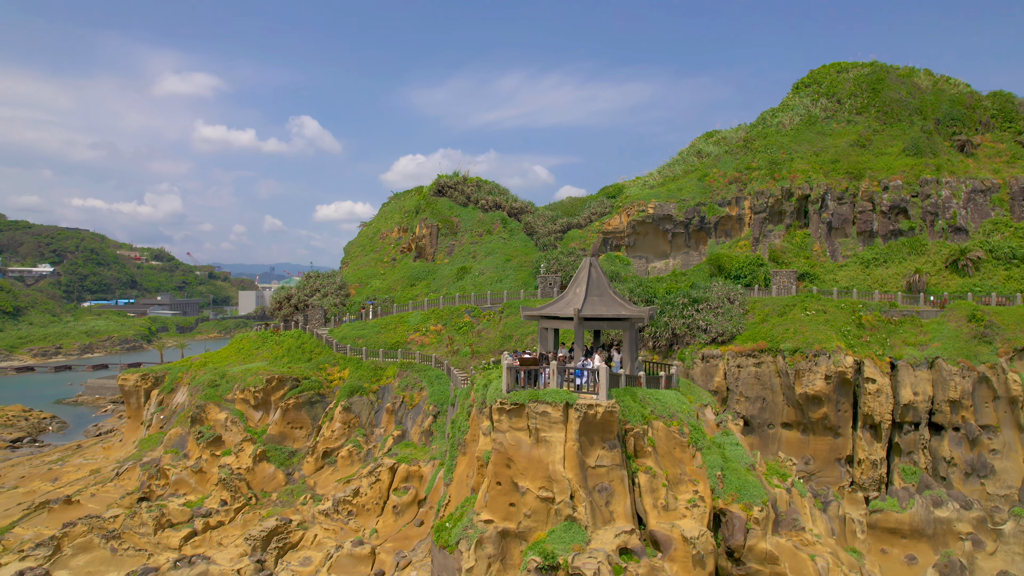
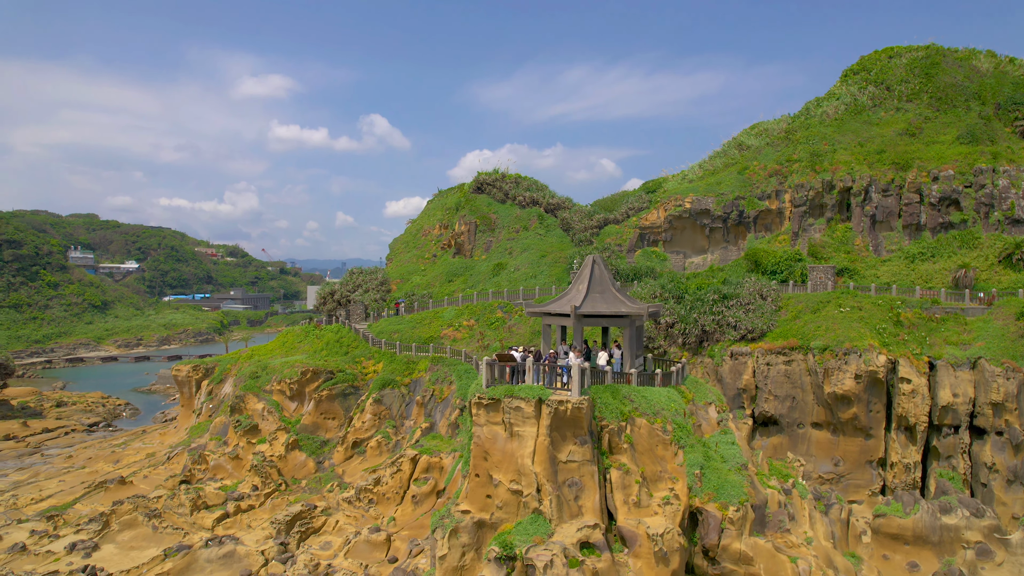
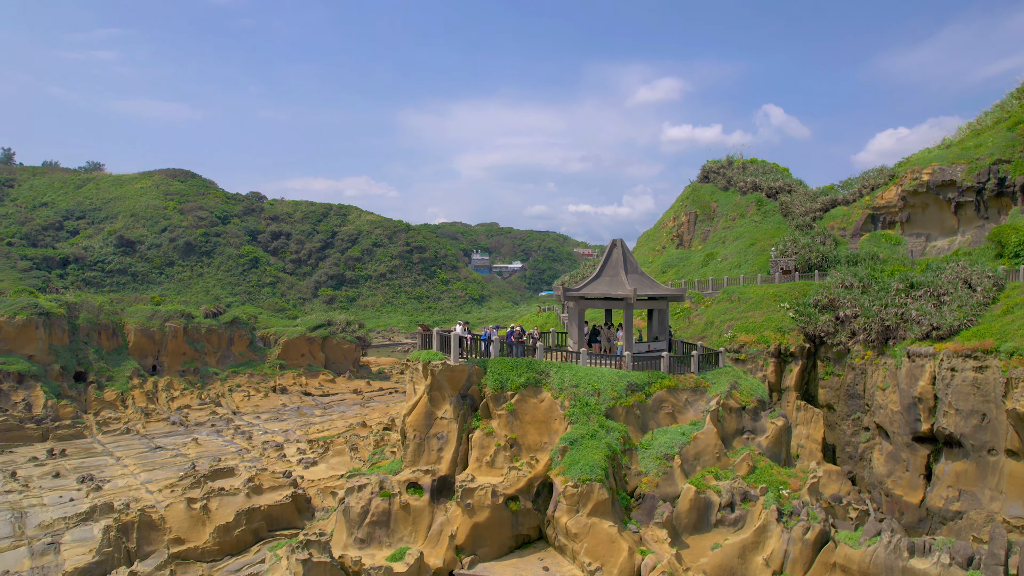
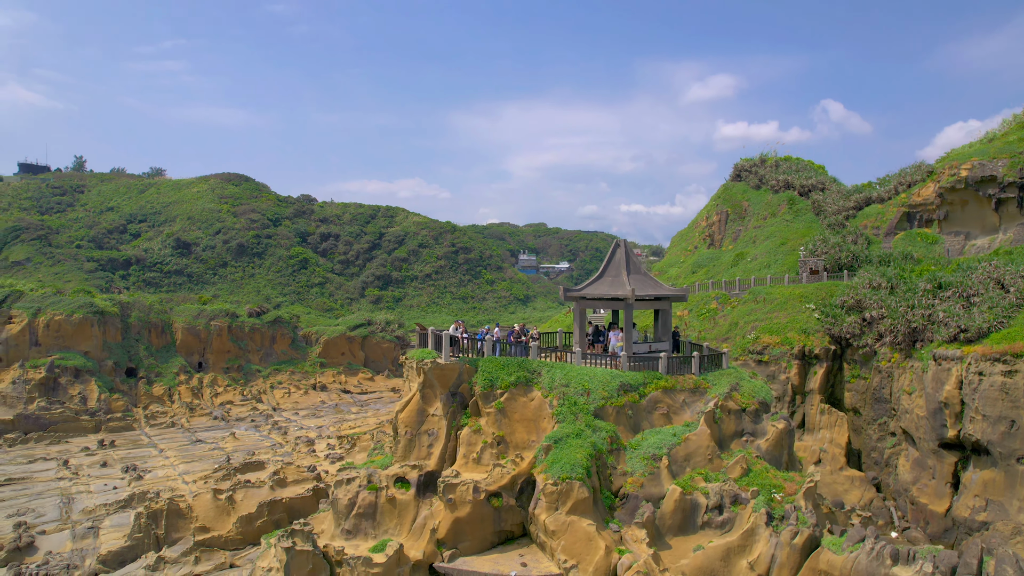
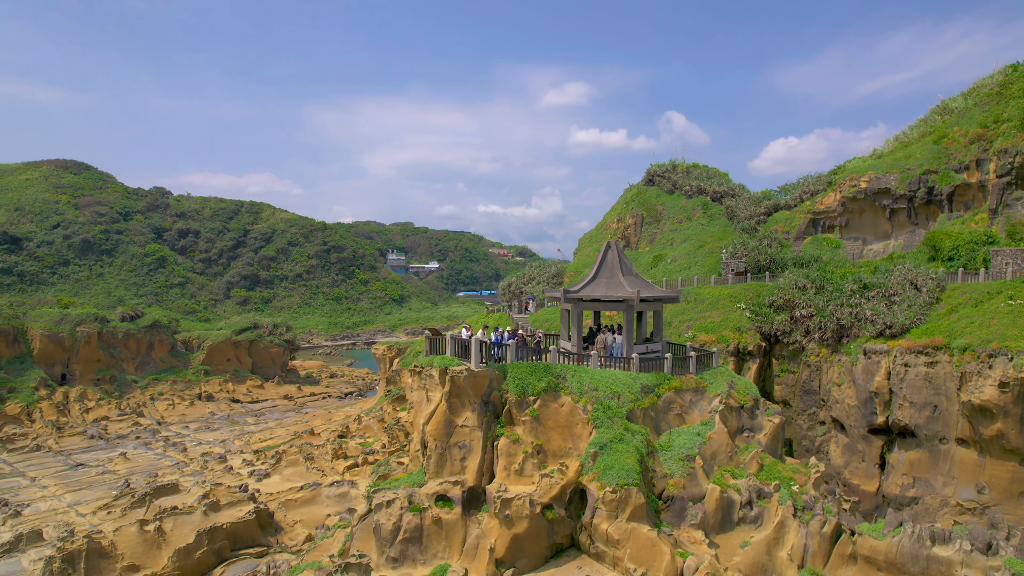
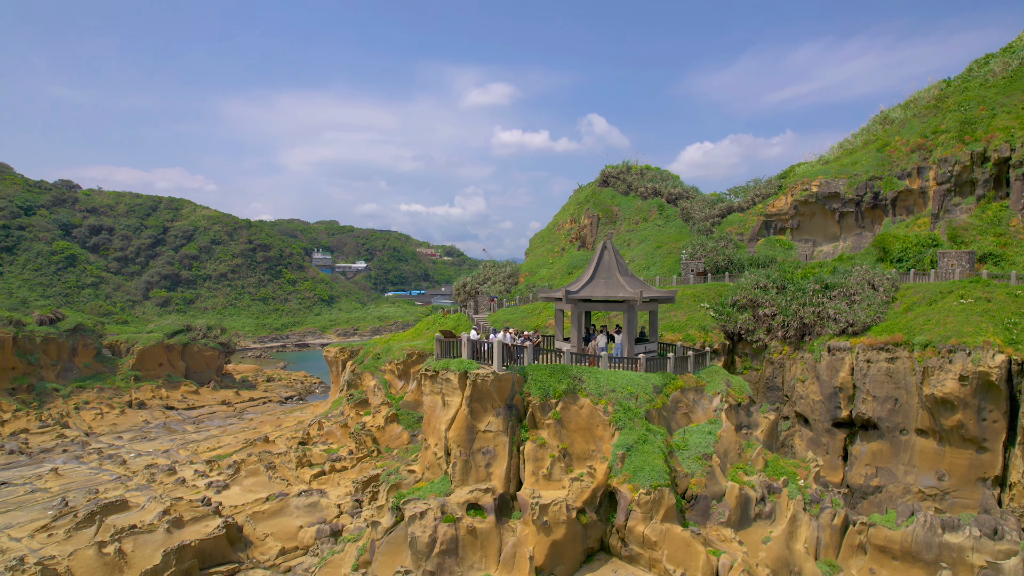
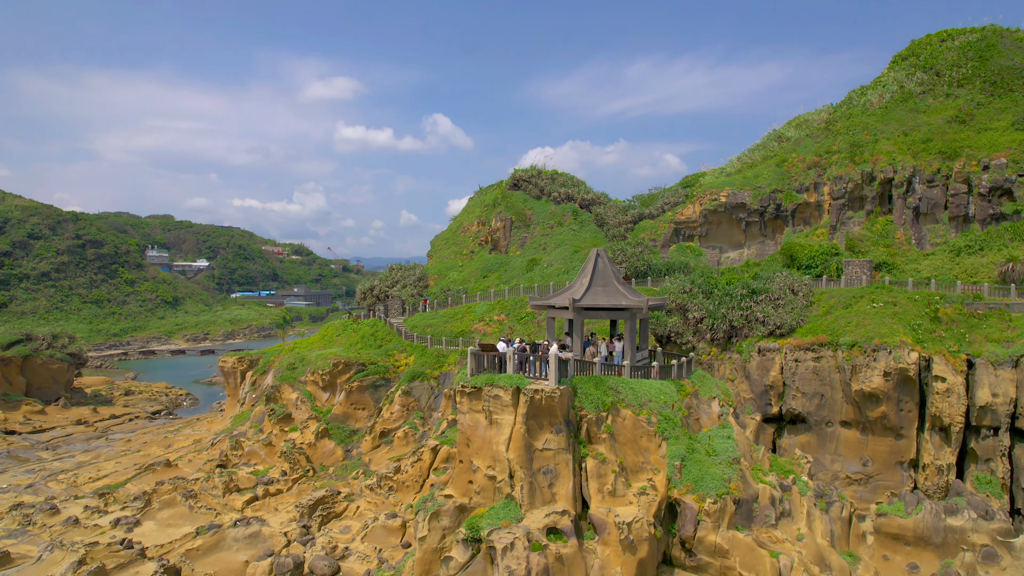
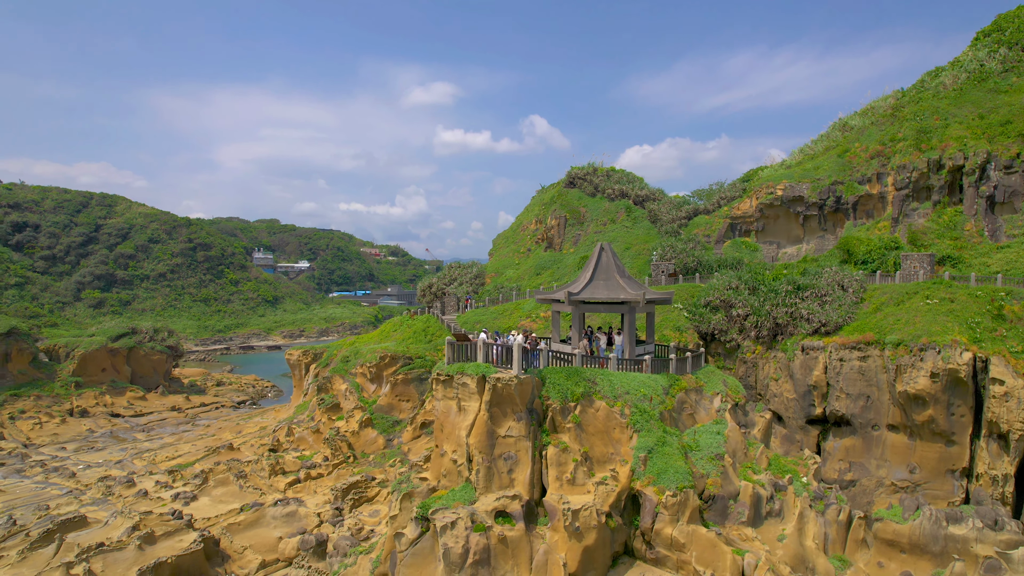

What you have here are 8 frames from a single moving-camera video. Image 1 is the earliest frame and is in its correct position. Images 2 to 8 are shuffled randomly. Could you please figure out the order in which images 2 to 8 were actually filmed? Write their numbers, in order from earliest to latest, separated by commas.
2, 7, 8, 6, 5, 3, 4
